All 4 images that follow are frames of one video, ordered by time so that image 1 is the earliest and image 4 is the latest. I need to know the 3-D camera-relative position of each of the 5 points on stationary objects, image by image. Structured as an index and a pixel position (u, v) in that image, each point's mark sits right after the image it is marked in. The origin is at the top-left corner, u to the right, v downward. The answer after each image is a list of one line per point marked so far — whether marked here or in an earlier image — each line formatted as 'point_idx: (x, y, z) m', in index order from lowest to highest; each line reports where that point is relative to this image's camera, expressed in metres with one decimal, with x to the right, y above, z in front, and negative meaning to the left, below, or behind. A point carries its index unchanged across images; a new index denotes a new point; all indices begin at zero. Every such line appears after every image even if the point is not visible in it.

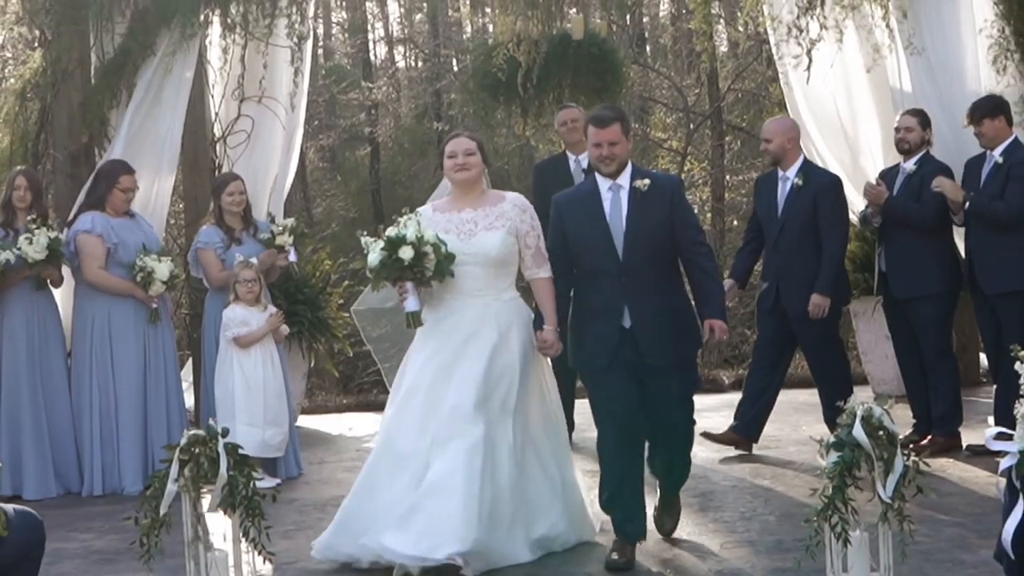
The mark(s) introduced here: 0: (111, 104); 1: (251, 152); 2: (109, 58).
0: (-1.4, +0.6, +8.4) m
1: (-1.0, +0.5, +9.2) m
2: (-1.4, +0.8, +8.3) m
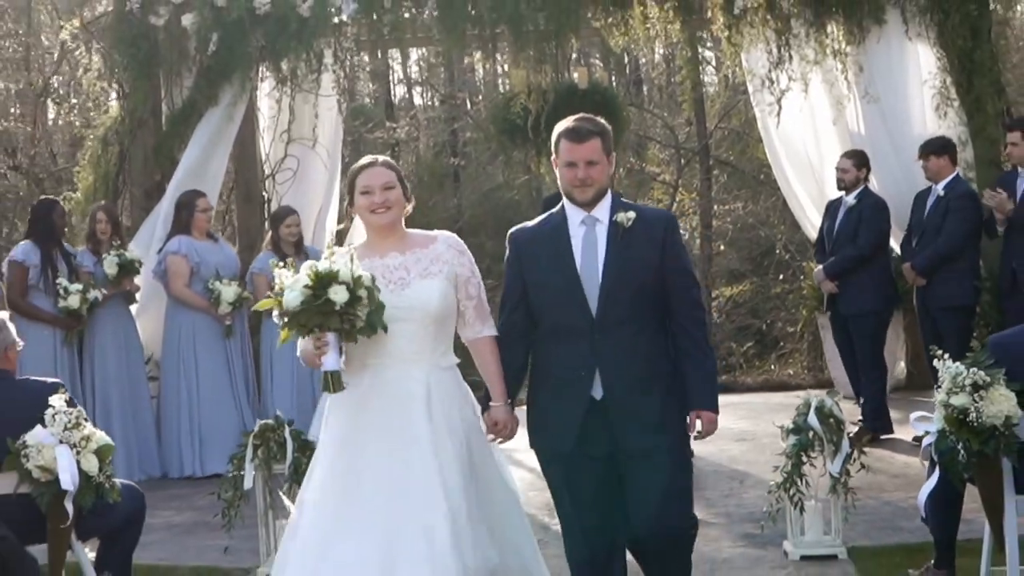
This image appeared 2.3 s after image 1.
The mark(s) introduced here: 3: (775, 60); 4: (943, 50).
0: (-1.4, +0.6, +9.7) m
1: (-1.0, +0.4, +10.5) m
2: (-1.4, +0.7, +9.7) m
3: (+1.1, +0.9, +9.8) m
4: (+1.7, +1.0, +9.6) m
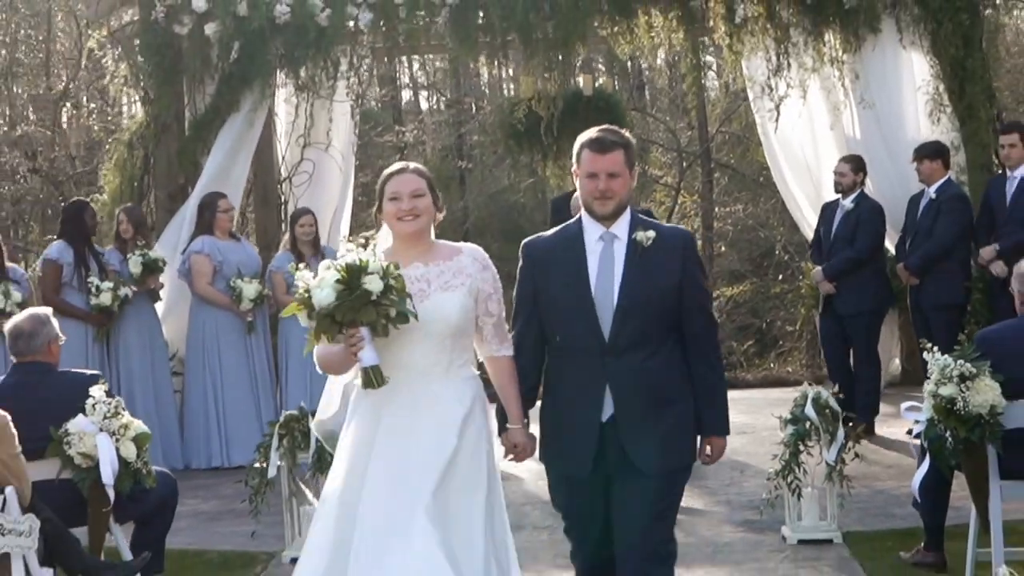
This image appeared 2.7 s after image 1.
0: (-1.3, +0.6, +10.1) m
1: (-0.9, +0.5, +10.9) m
2: (-1.3, +0.7, +10.1) m
3: (+1.1, +0.9, +10.2) m
4: (+1.8, +1.0, +10.0) m
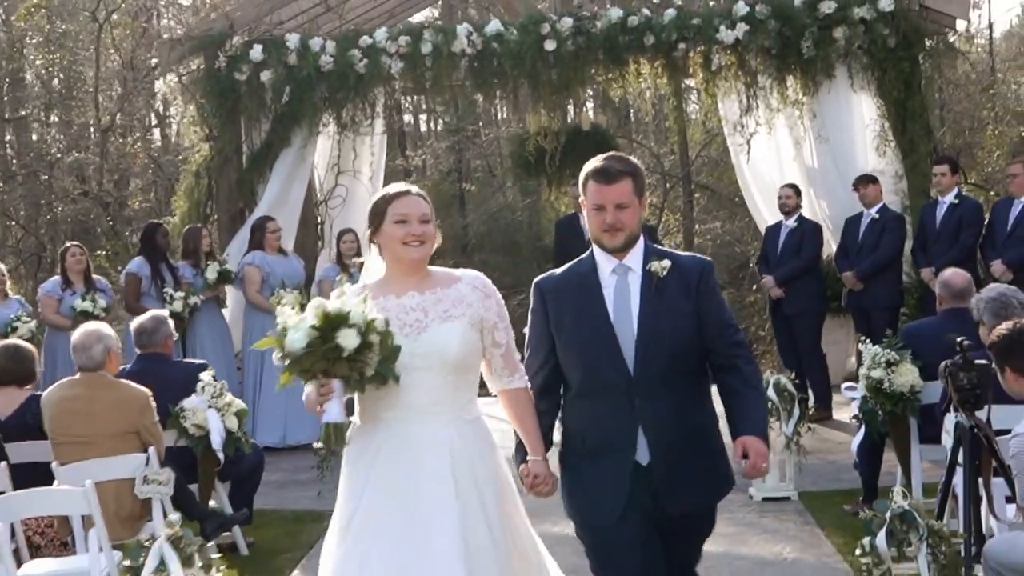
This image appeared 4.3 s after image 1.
0: (-1.3, +0.5, +11.8) m
1: (-0.9, +0.4, +12.6) m
2: (-1.3, +0.7, +11.8) m
3: (+1.2, +0.9, +12.0) m
4: (+1.8, +0.9, +11.8) m
